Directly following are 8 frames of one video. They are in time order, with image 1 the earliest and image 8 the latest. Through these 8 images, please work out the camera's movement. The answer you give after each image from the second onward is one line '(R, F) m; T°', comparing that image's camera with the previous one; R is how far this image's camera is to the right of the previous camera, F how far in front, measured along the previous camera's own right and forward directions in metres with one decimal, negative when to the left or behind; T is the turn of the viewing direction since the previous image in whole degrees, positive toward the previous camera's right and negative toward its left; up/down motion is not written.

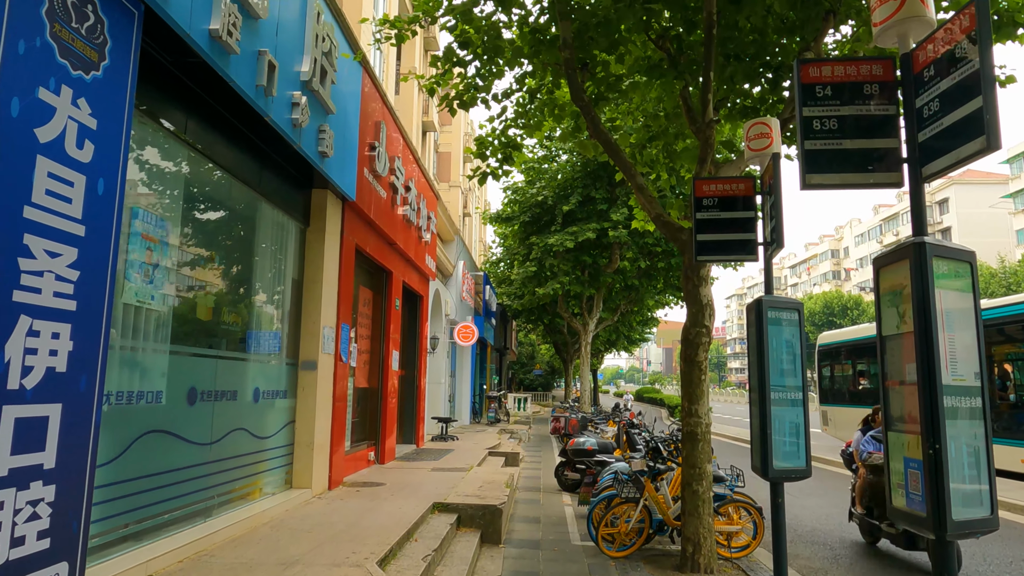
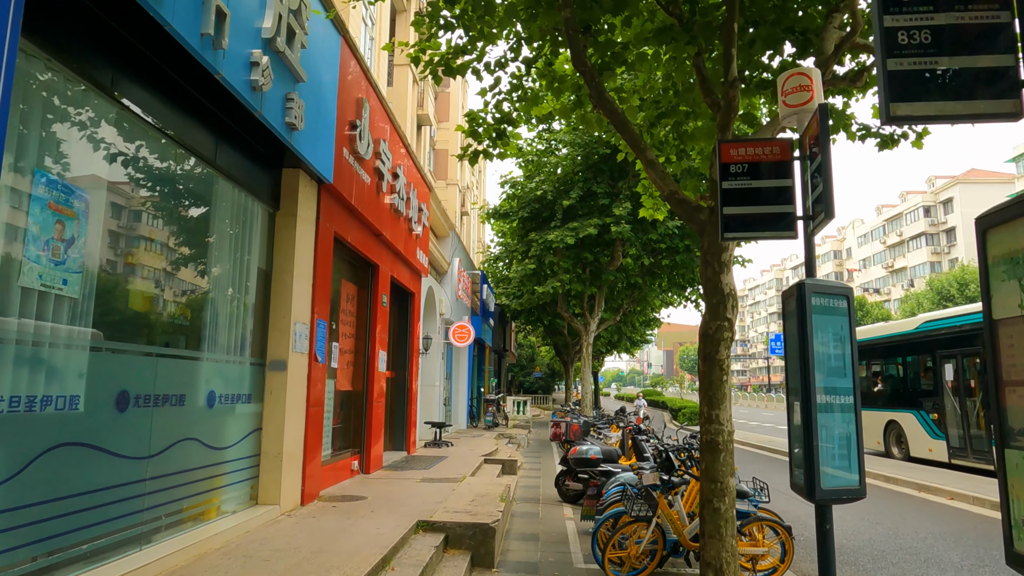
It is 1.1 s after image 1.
(+0.1, +0.7) m; 0°
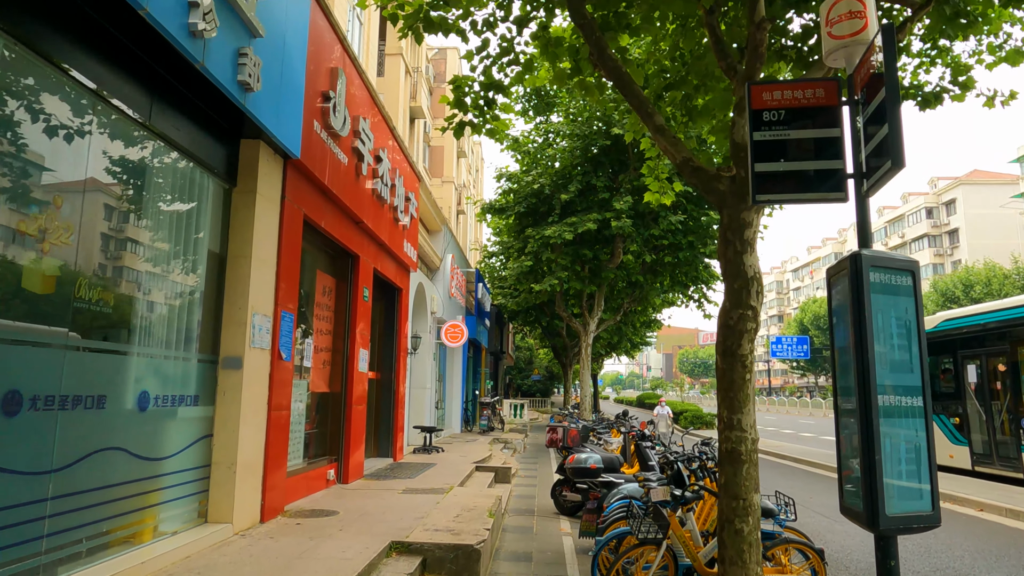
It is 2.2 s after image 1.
(+0.1, +0.7) m; 0°
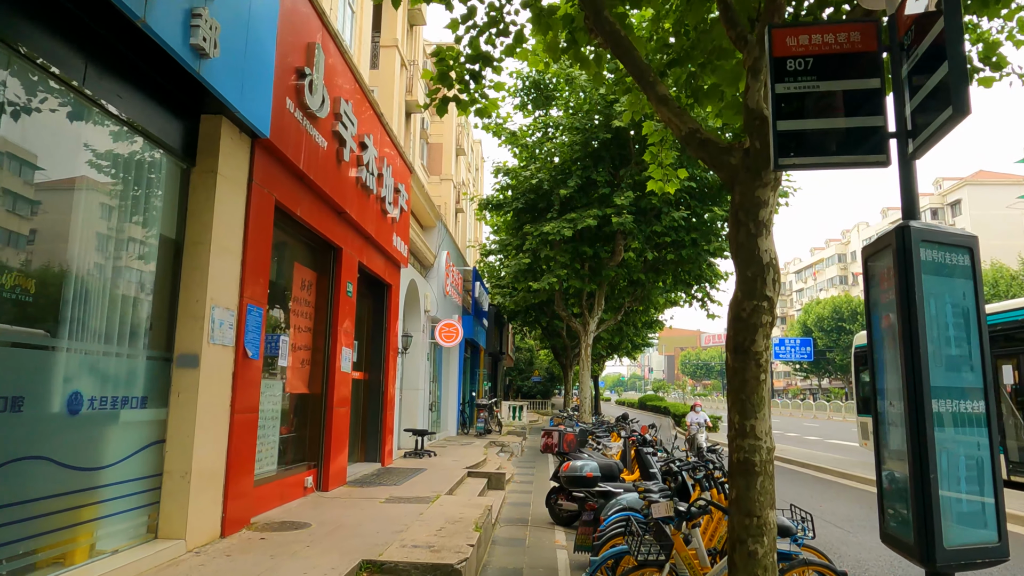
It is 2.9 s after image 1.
(+0.1, +0.5) m; 0°
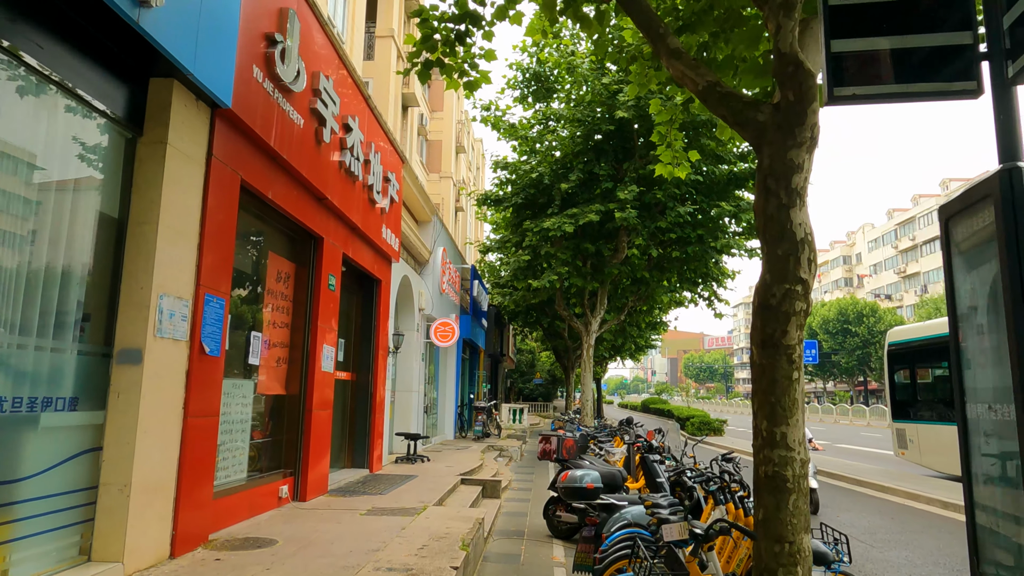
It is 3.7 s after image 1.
(+0.1, +0.6) m; 0°
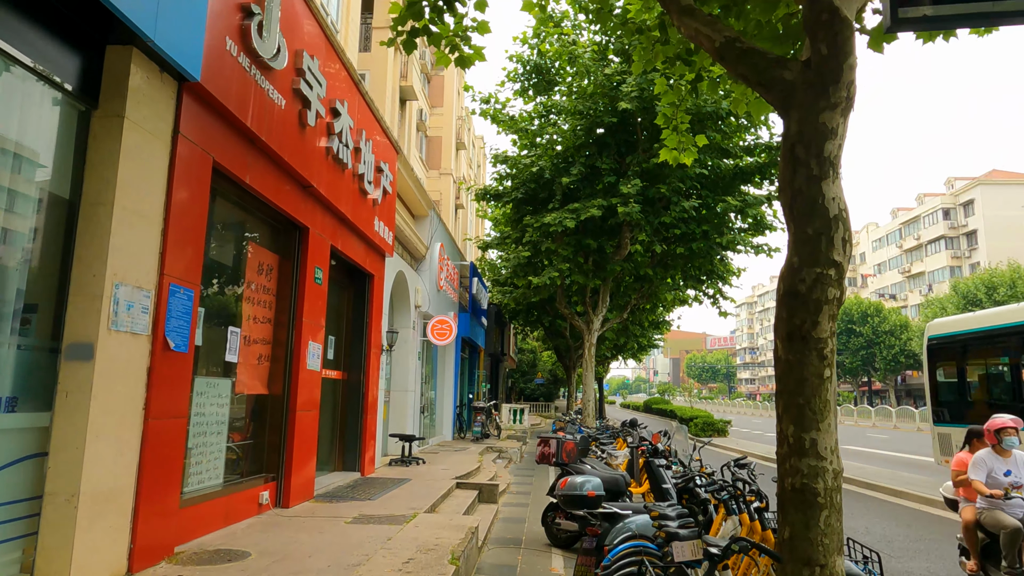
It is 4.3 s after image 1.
(+0.1, +0.4) m; 0°
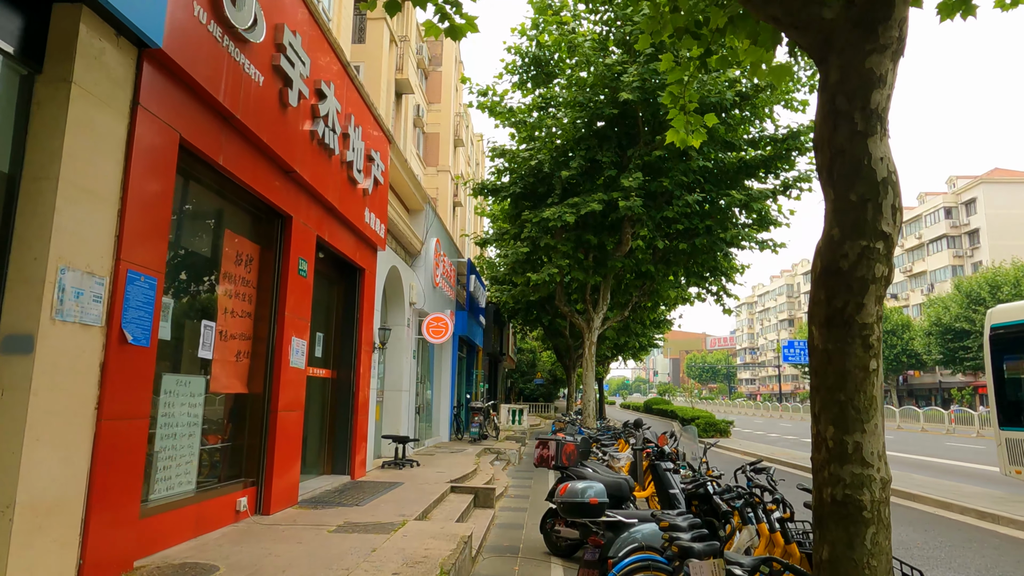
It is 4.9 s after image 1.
(0.0, +0.4) m; 0°
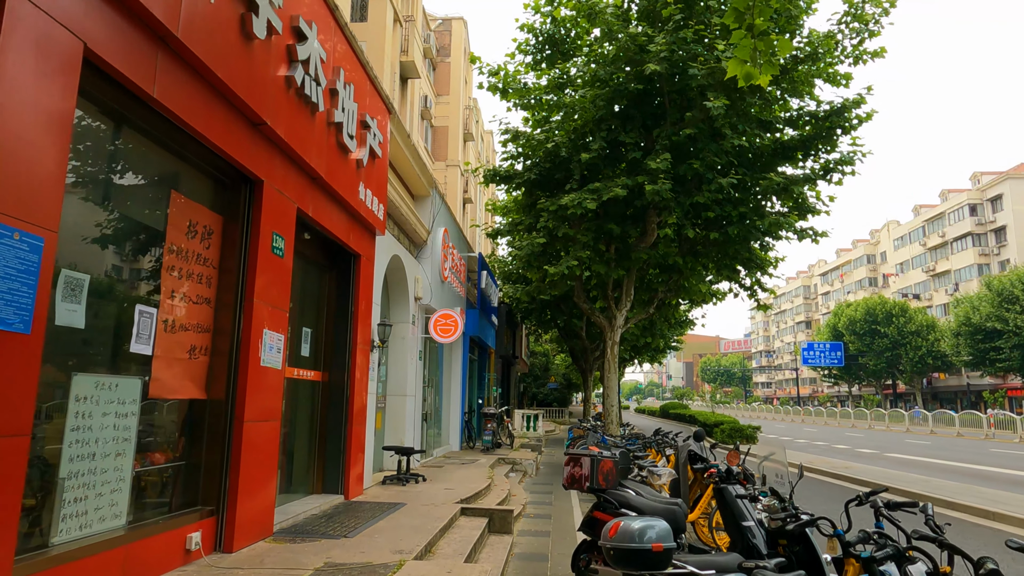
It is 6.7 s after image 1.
(-0.1, +1.2) m; -1°
